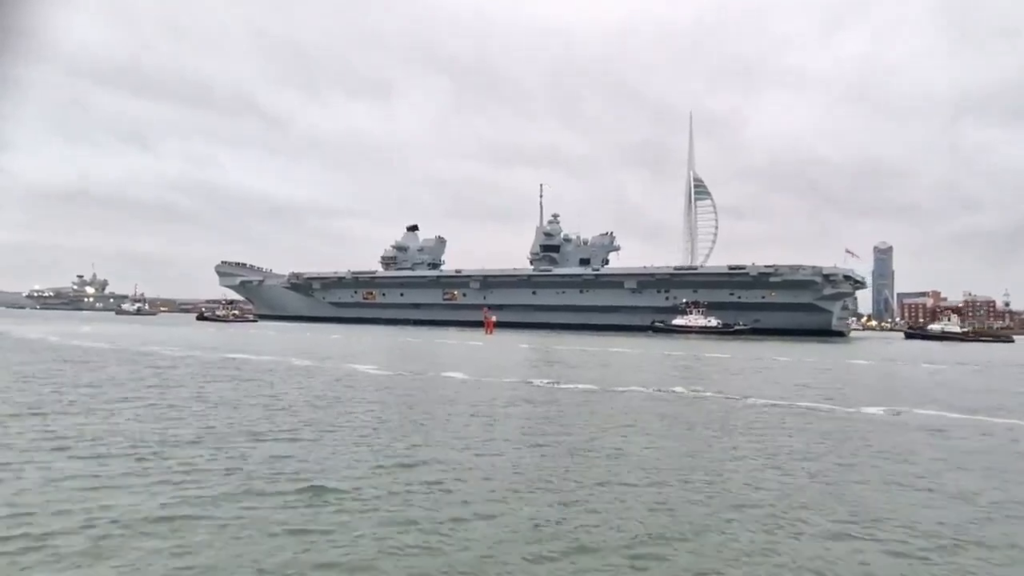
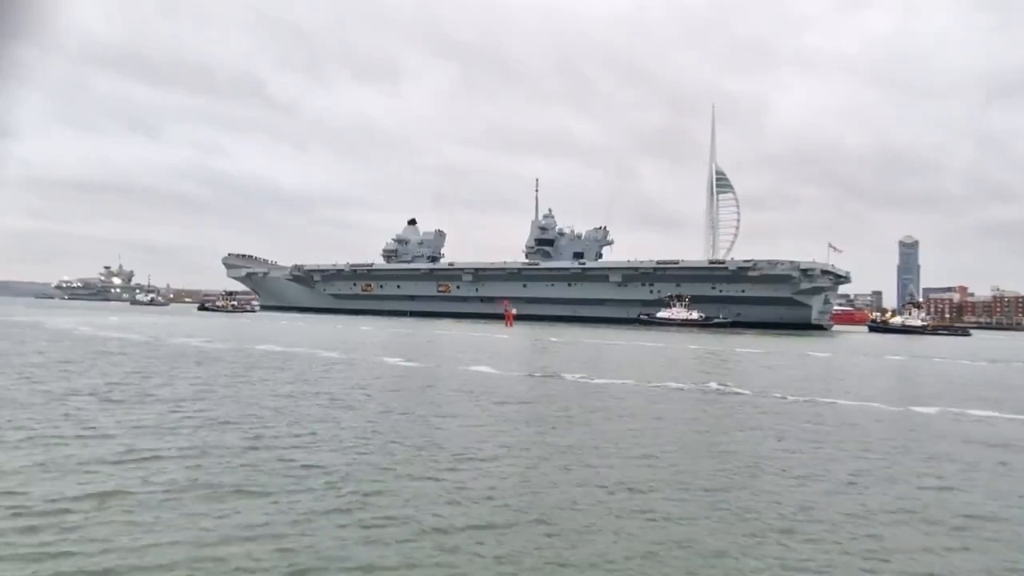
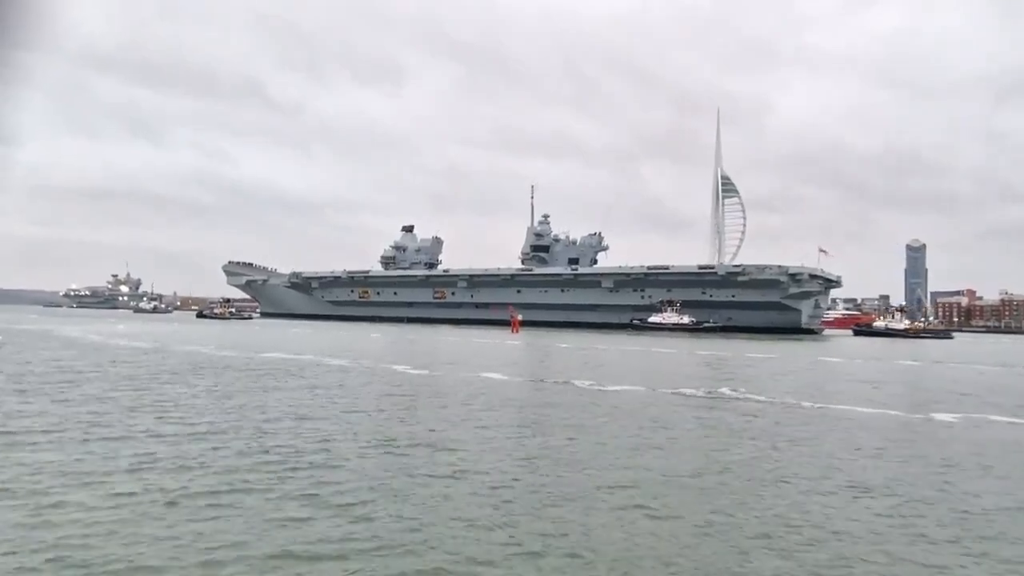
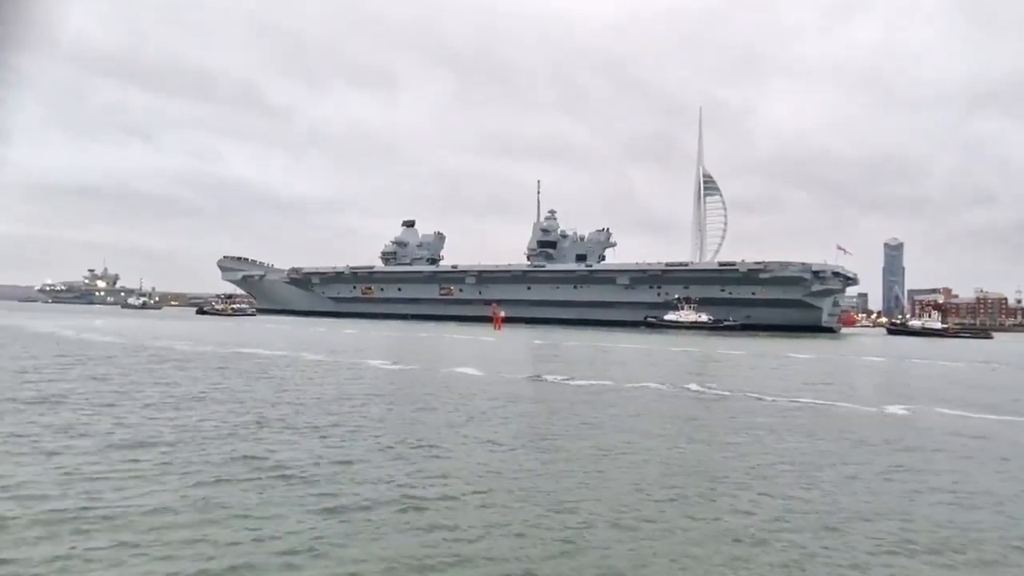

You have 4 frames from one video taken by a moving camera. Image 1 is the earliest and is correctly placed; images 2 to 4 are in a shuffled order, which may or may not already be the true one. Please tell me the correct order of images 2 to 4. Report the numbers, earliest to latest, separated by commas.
4, 2, 3
